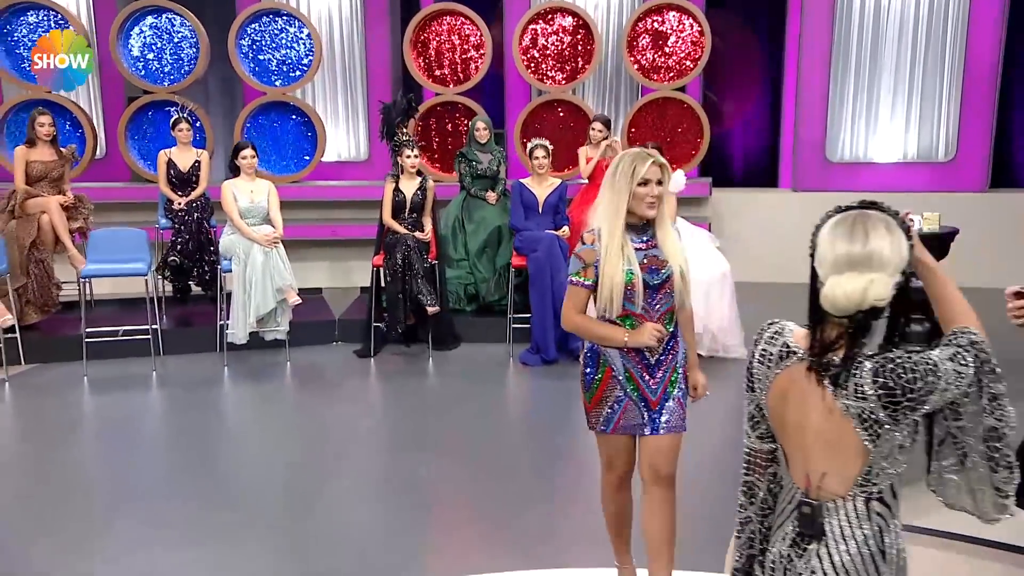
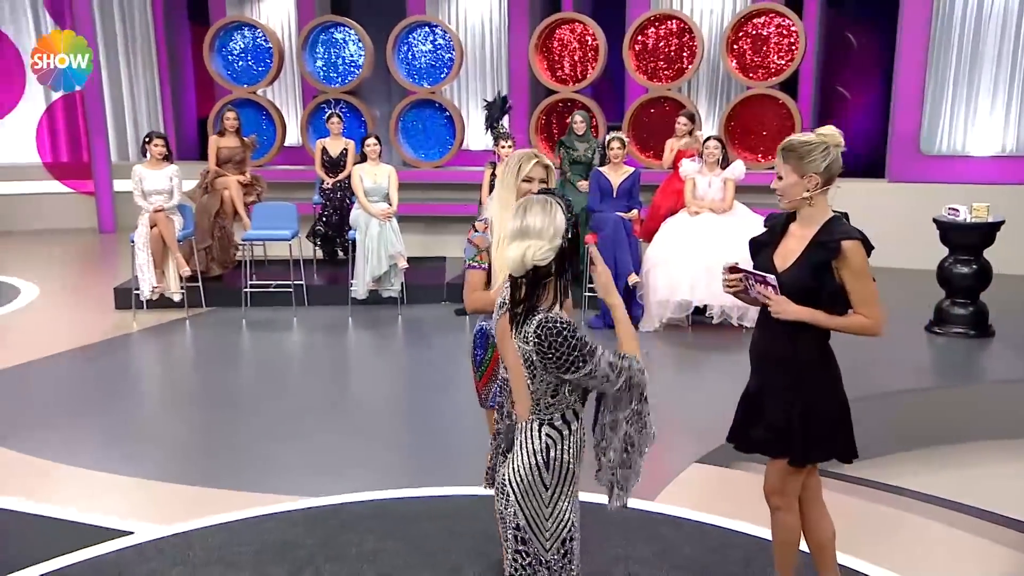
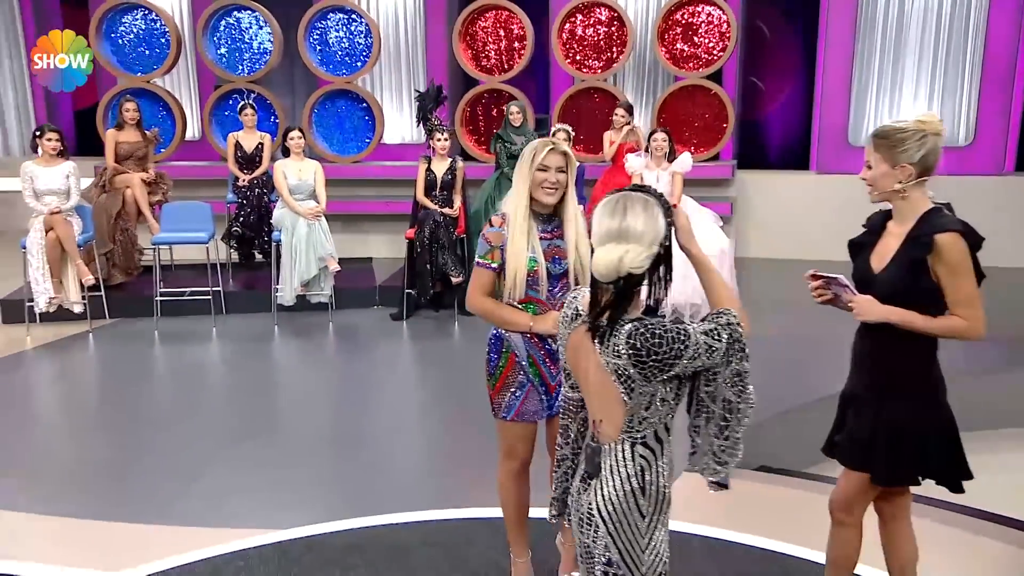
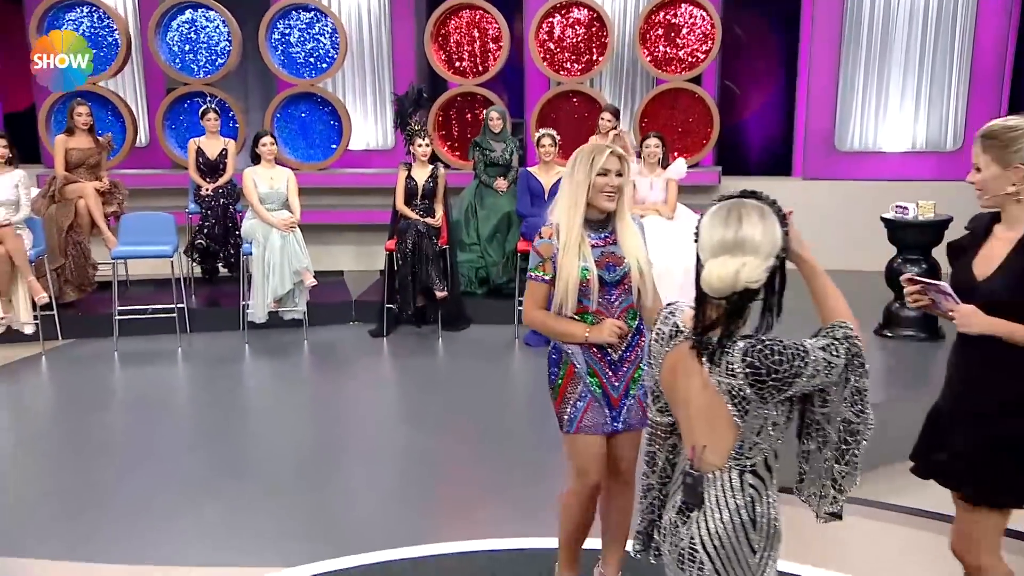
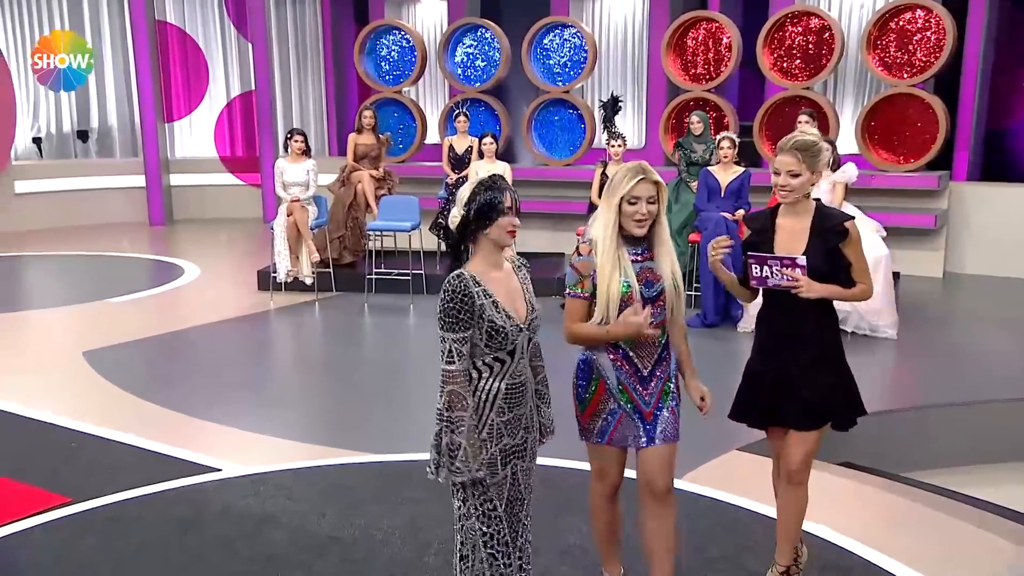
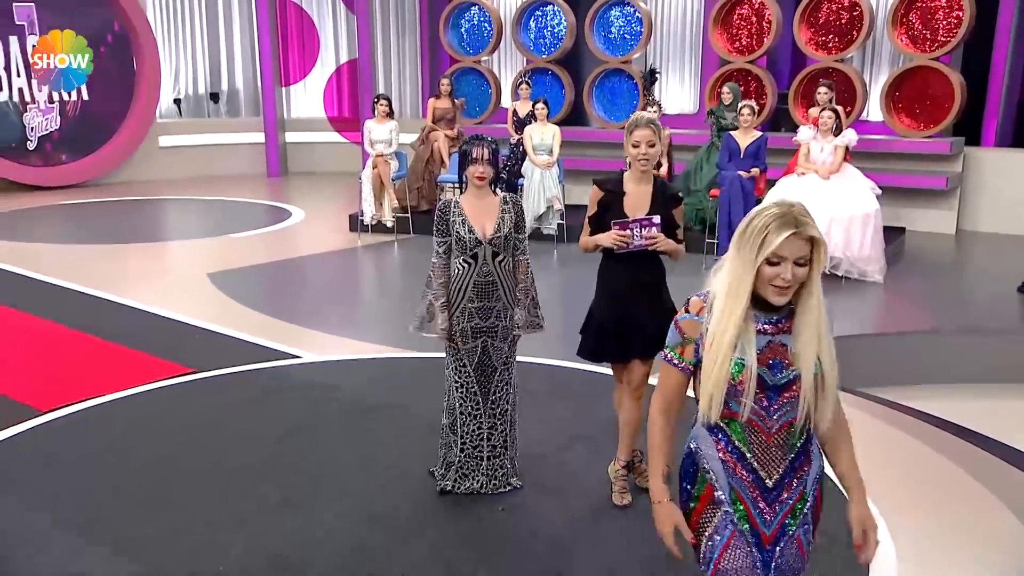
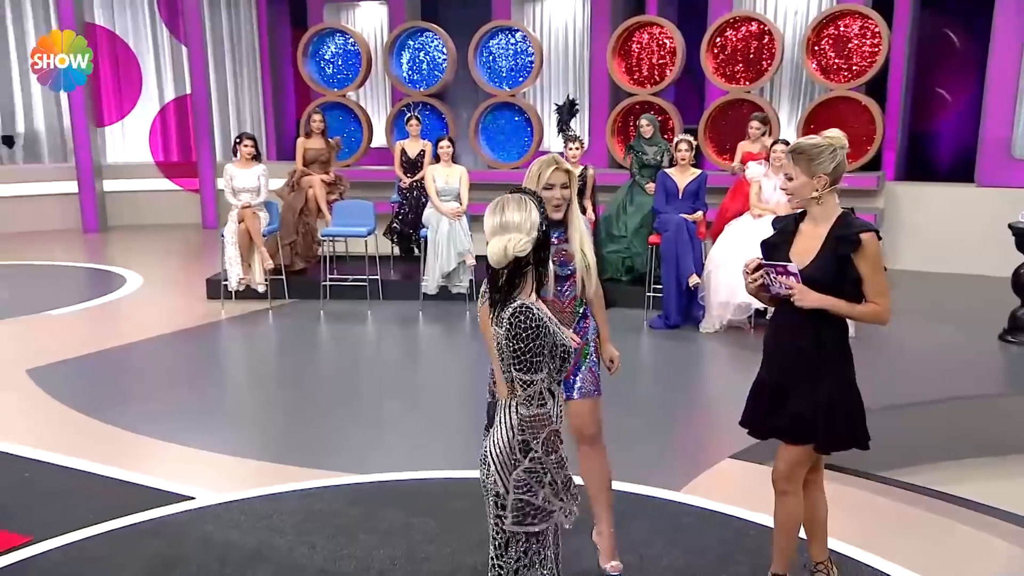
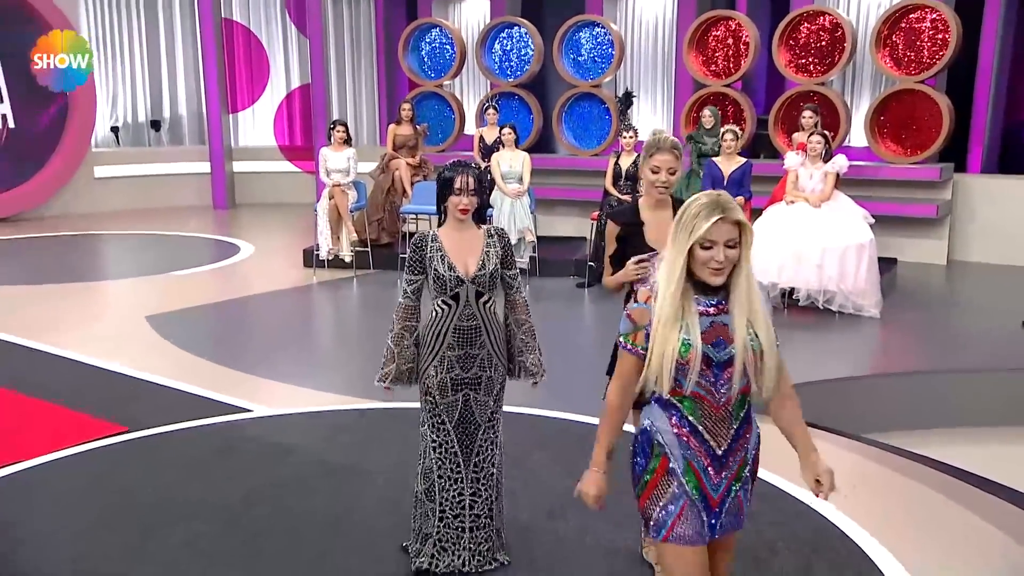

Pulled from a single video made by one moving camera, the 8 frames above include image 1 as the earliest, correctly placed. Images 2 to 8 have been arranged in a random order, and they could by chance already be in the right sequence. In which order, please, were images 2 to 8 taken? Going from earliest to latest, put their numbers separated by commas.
4, 3, 2, 7, 5, 8, 6
